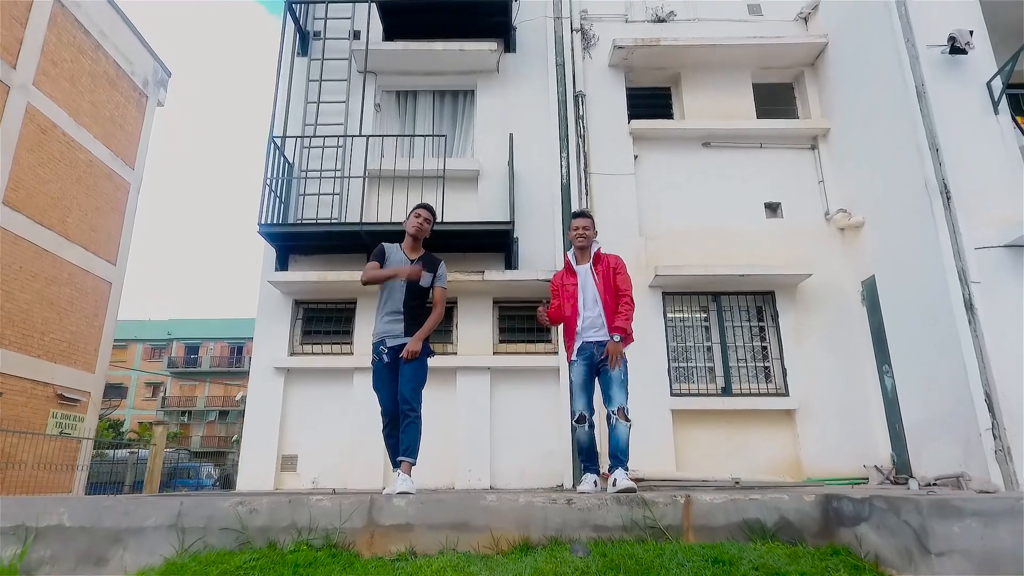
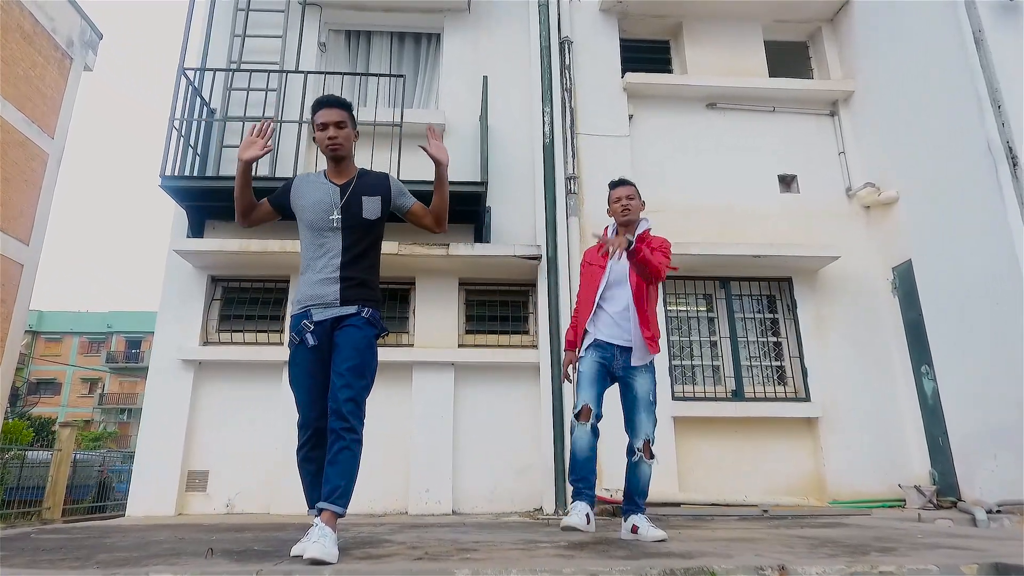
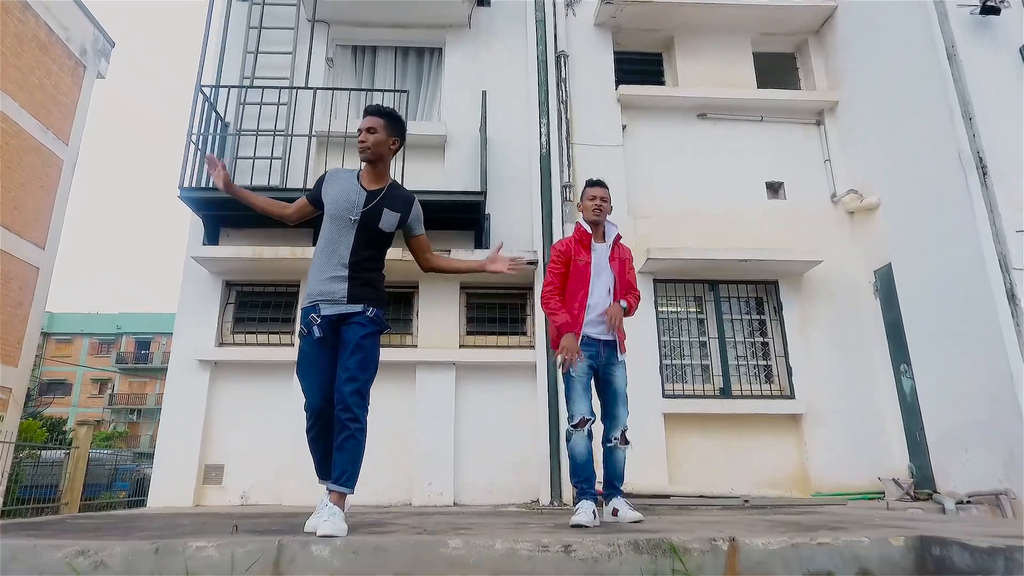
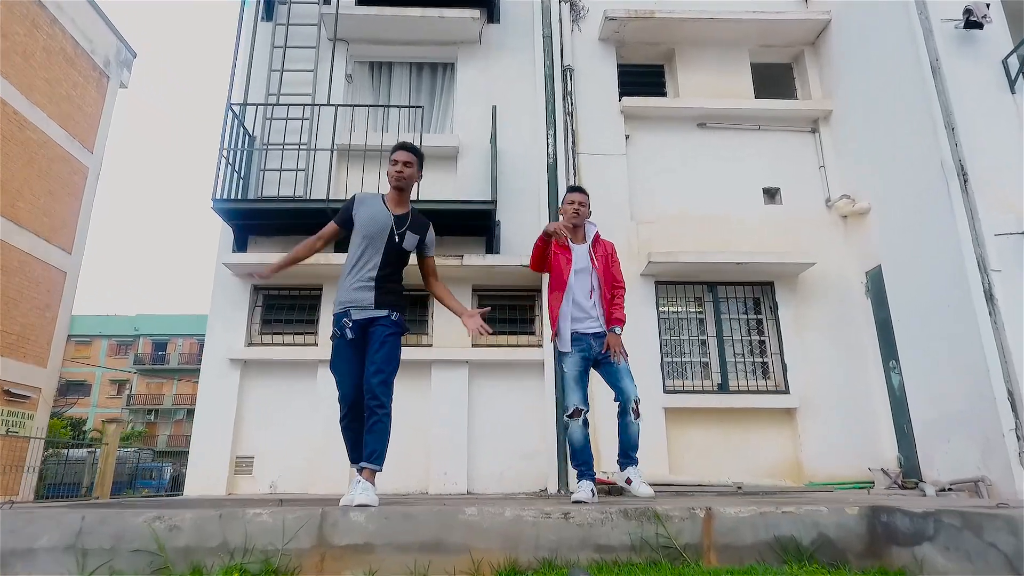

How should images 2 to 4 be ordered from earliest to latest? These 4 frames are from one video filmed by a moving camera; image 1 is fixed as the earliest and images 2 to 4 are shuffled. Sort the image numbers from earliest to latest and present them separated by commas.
4, 3, 2
